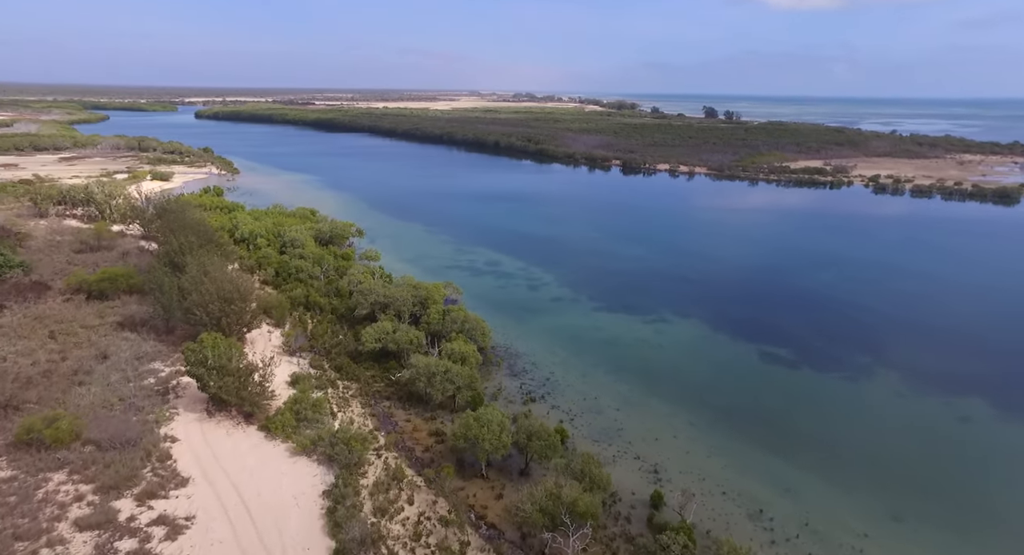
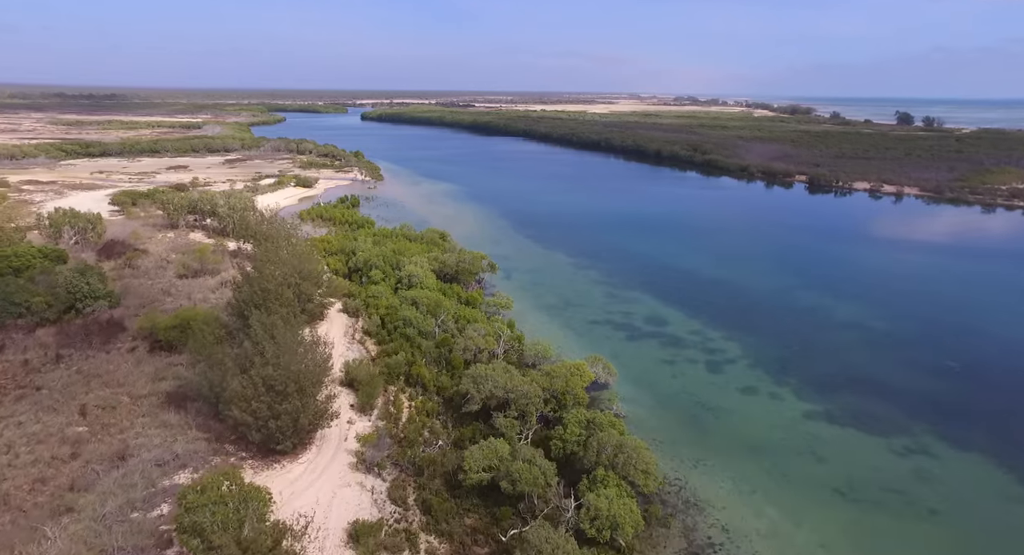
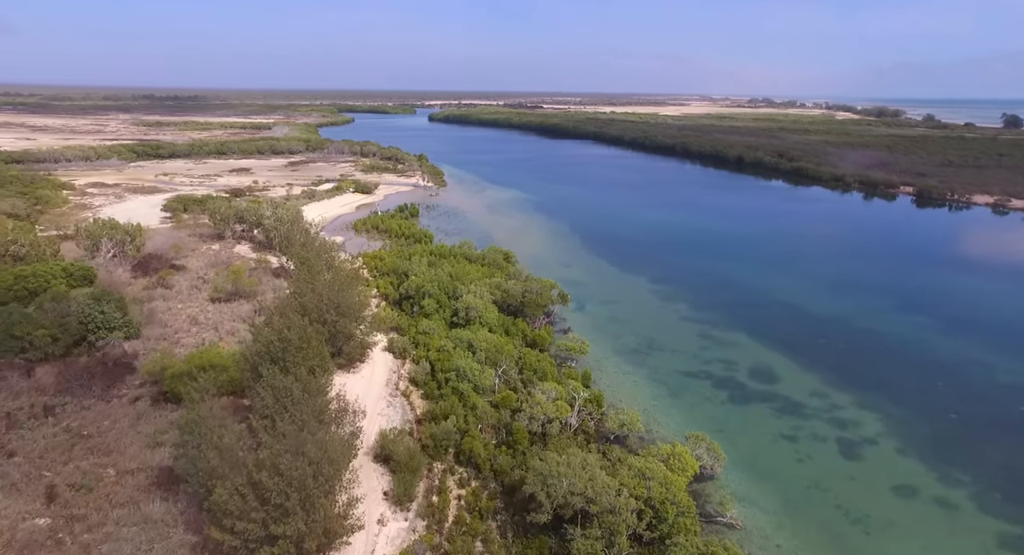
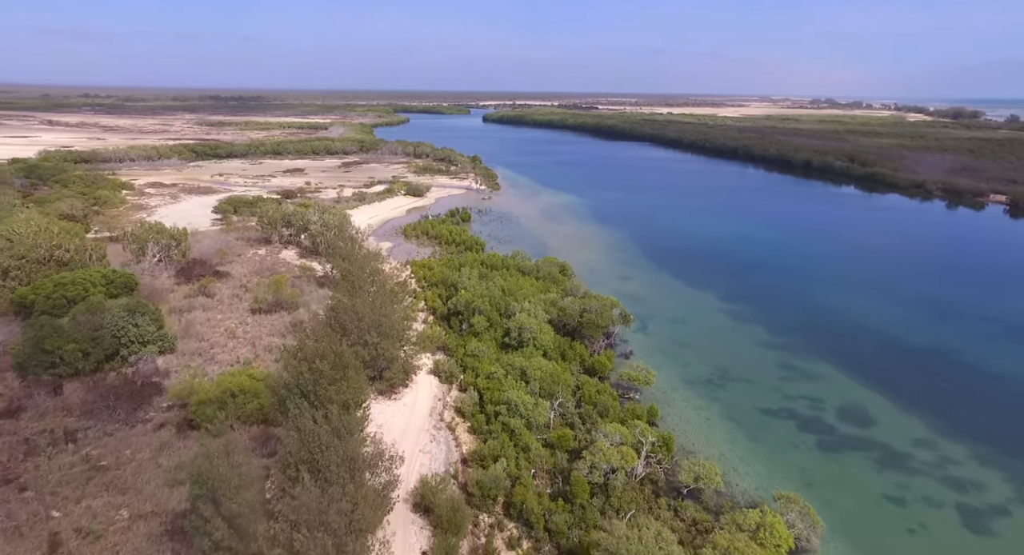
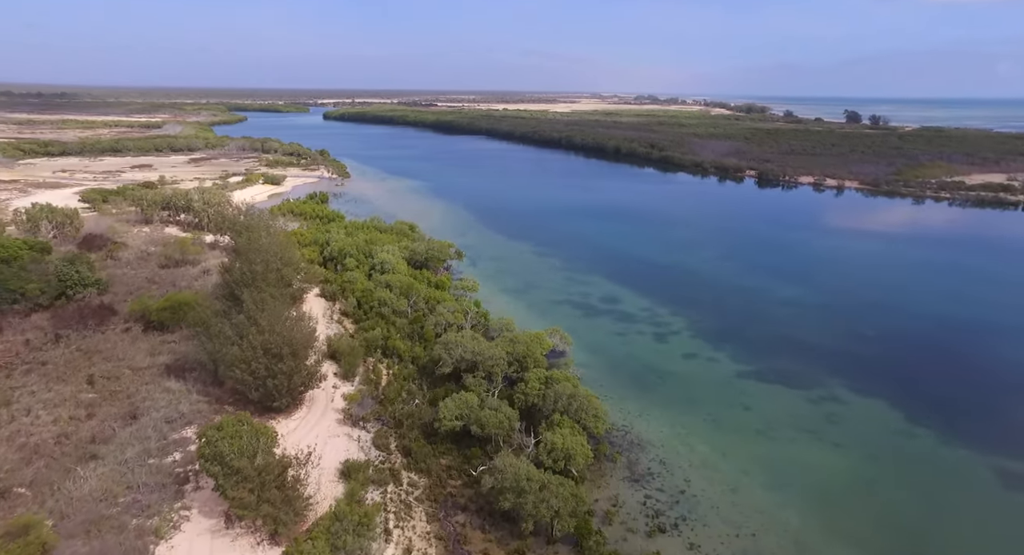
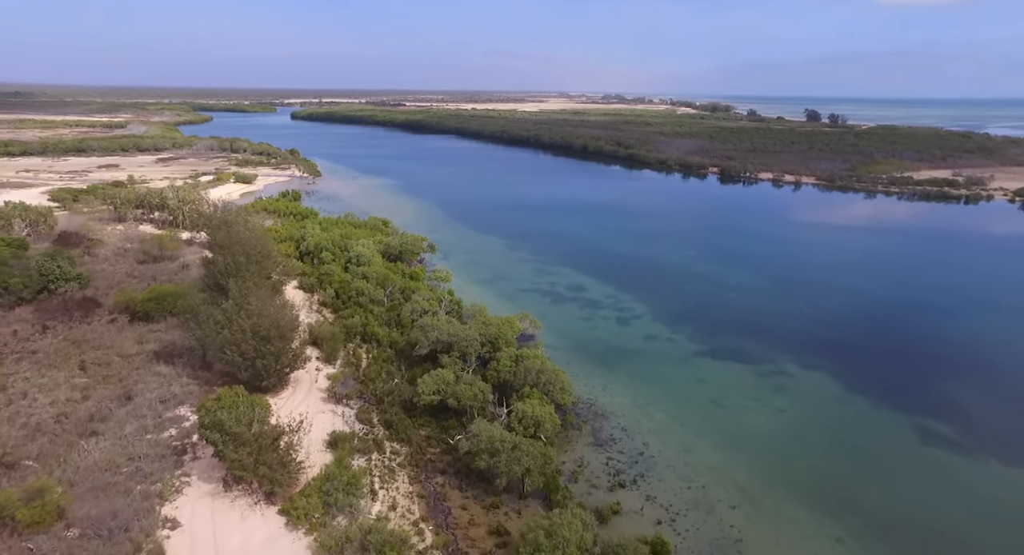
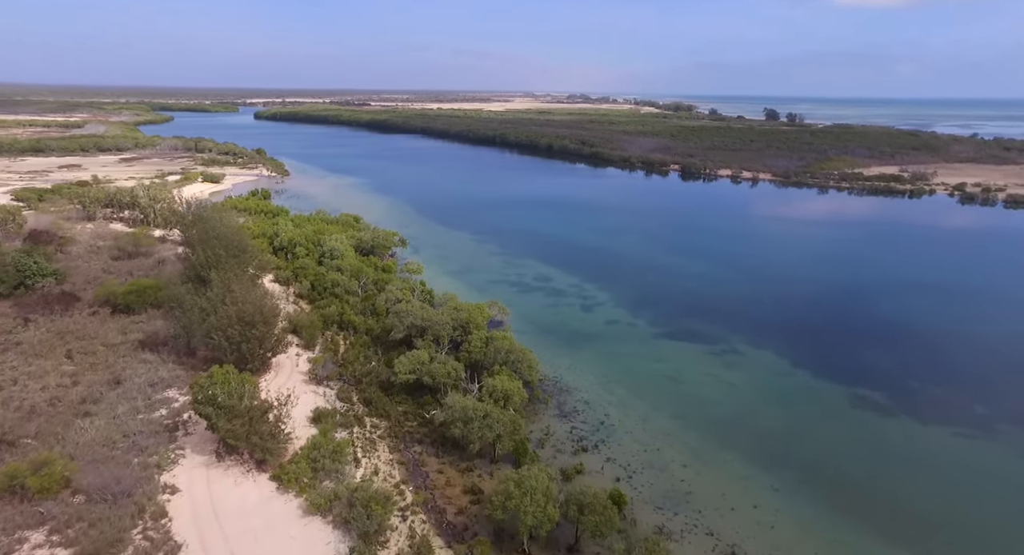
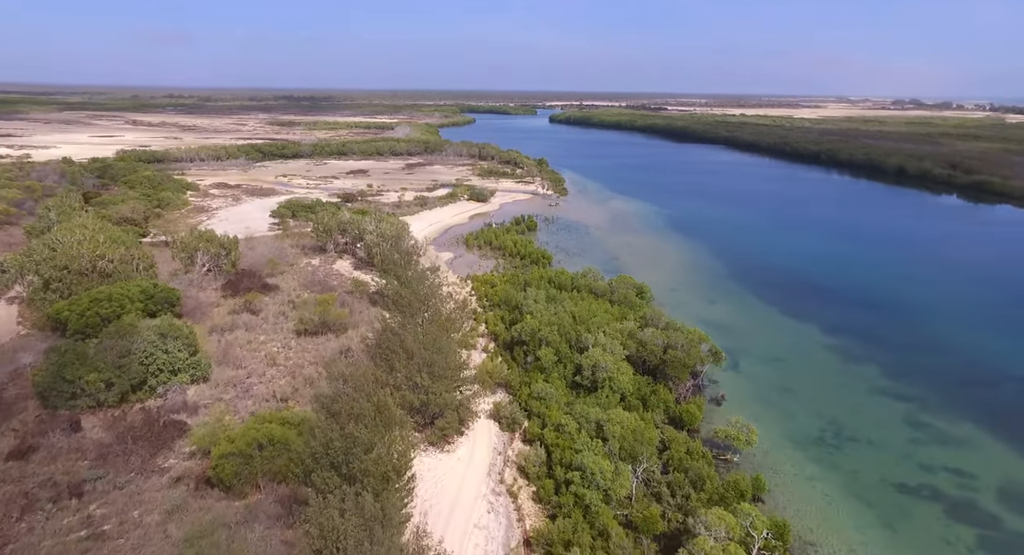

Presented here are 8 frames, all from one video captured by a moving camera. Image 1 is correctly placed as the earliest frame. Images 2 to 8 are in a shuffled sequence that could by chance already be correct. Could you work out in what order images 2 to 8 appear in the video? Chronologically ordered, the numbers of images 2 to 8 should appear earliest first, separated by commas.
7, 6, 5, 2, 3, 4, 8
